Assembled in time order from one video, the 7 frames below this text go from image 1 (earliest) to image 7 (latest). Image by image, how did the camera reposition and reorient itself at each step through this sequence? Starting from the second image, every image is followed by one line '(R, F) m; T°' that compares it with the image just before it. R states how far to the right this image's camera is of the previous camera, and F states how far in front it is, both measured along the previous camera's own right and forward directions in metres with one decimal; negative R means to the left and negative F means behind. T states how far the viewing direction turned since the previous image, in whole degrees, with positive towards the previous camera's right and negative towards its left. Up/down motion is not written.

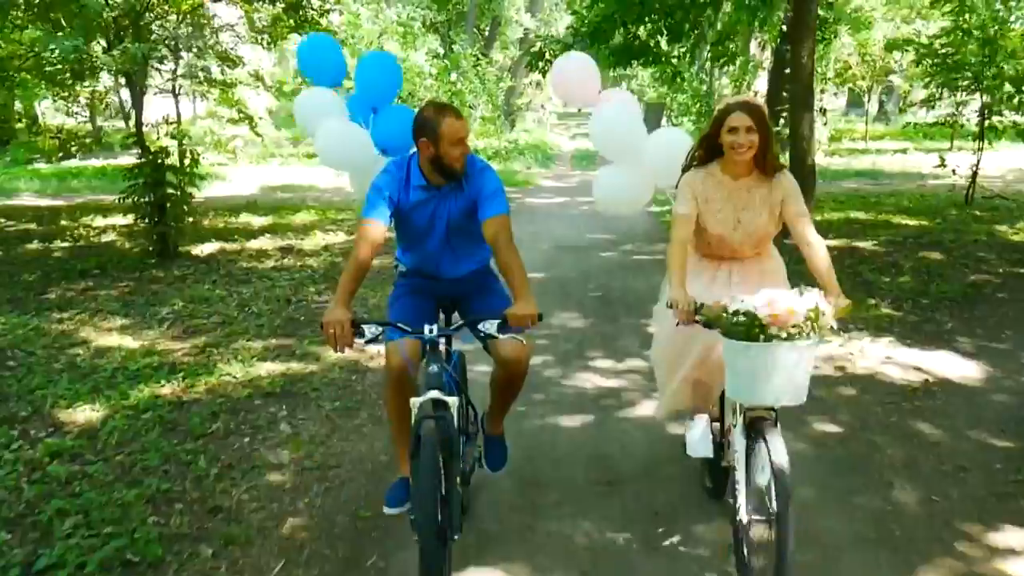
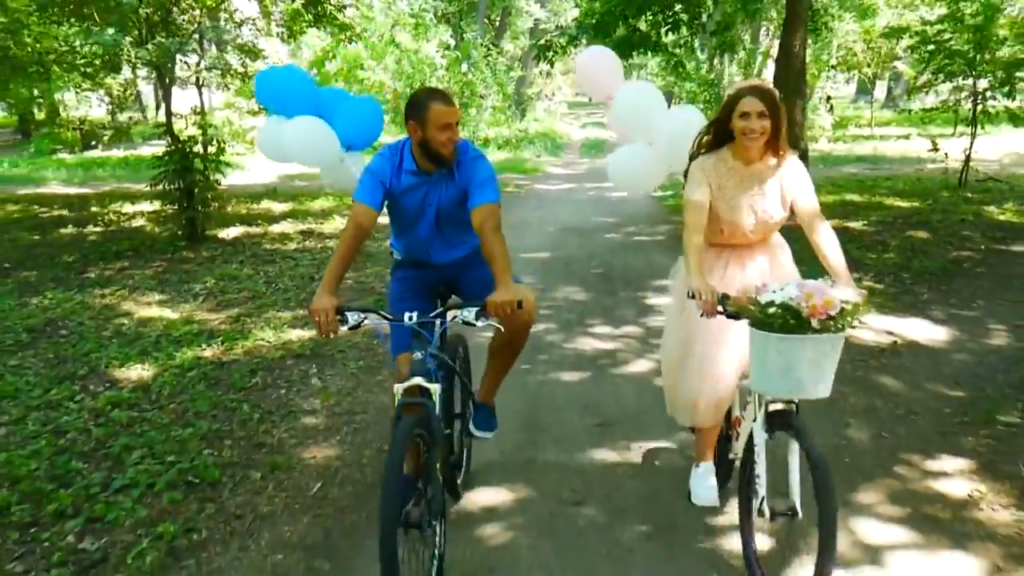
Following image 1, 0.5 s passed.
(0.0, -0.6) m; -1°
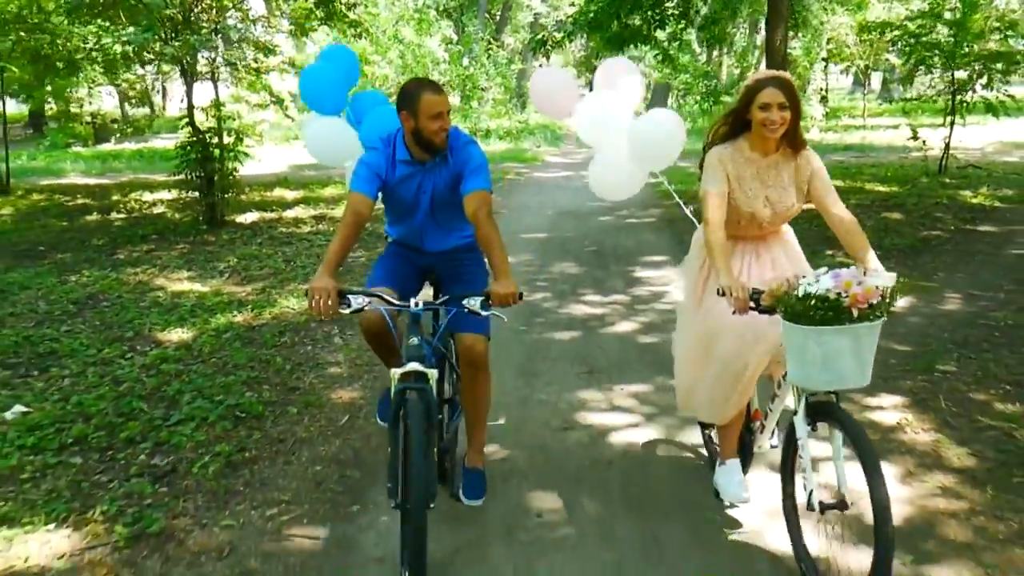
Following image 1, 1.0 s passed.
(0.0, -0.7) m; 0°
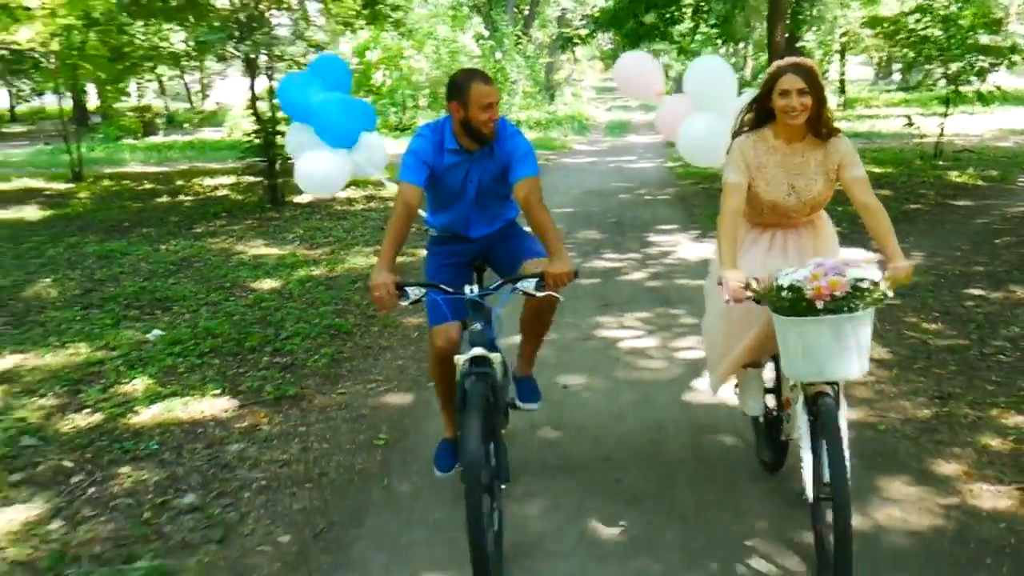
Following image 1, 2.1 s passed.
(0.0, -1.4) m; -1°
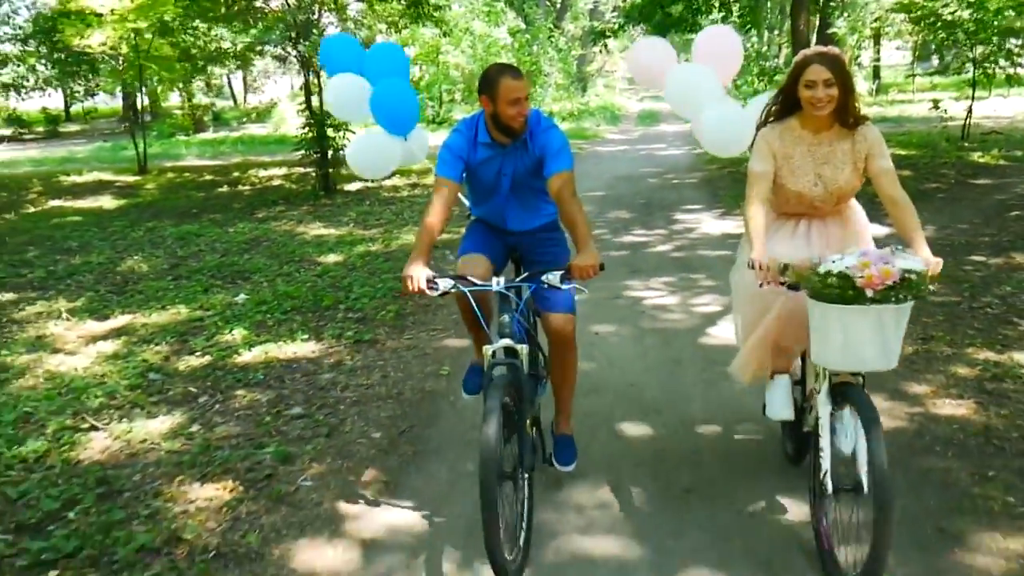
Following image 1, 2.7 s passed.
(0.0, -0.9) m; -2°
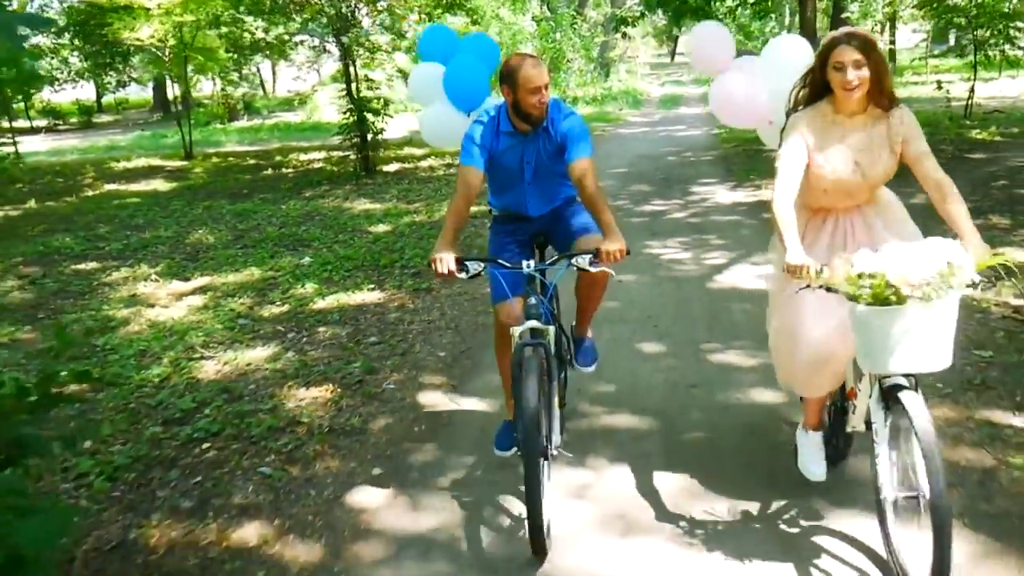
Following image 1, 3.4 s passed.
(-0.1, -1.0) m; -1°
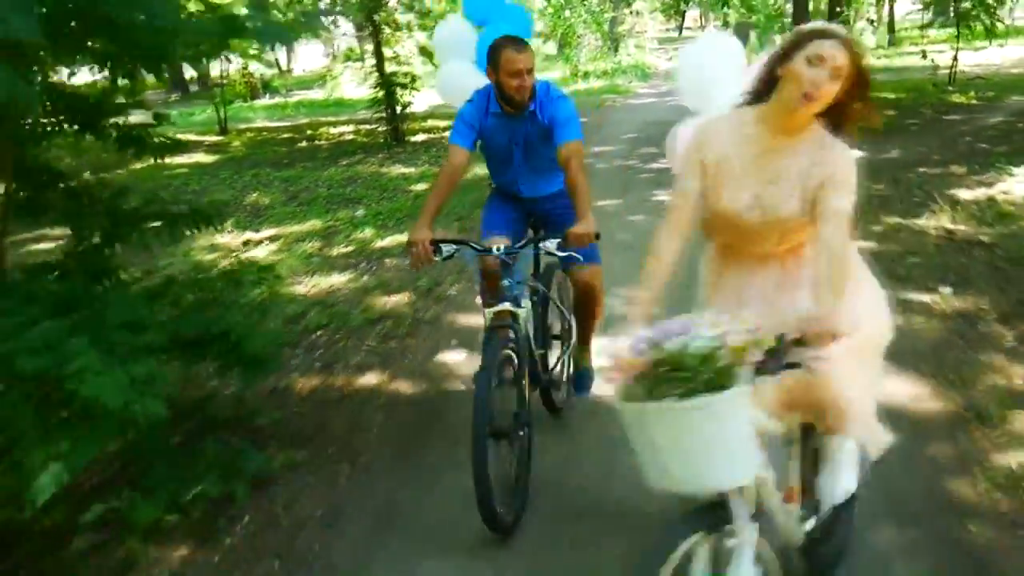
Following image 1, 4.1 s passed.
(-0.2, -1.4) m; -1°
